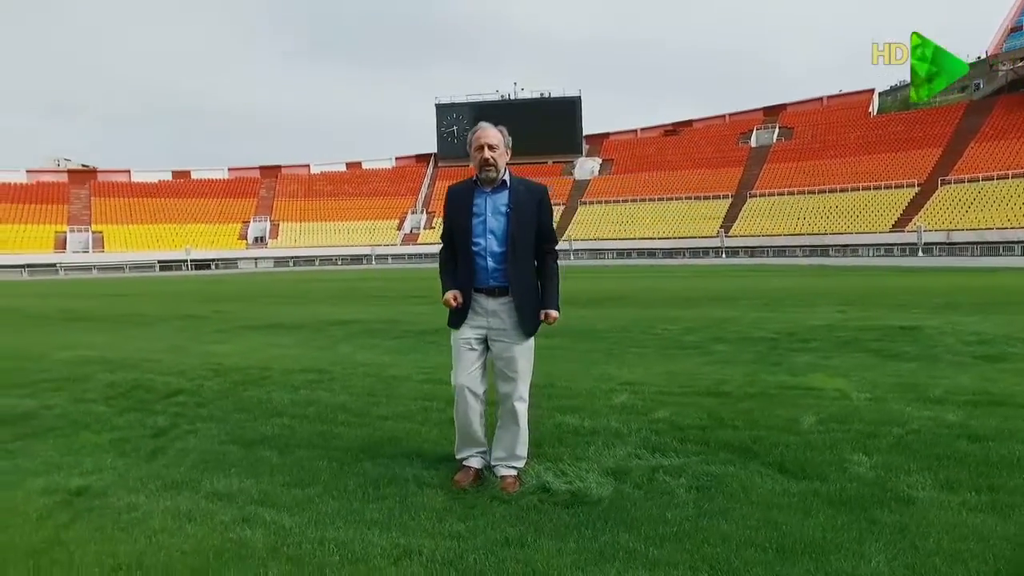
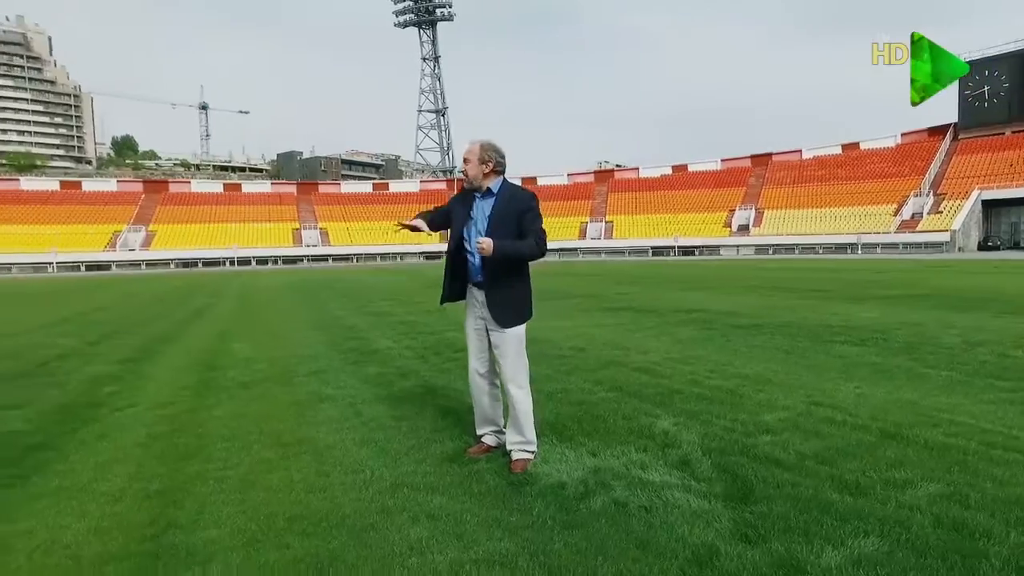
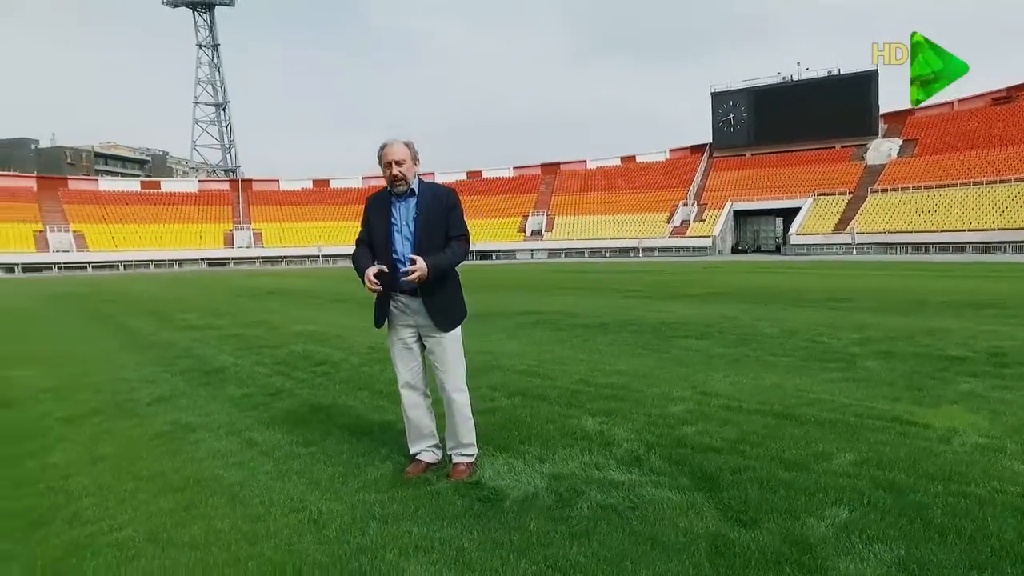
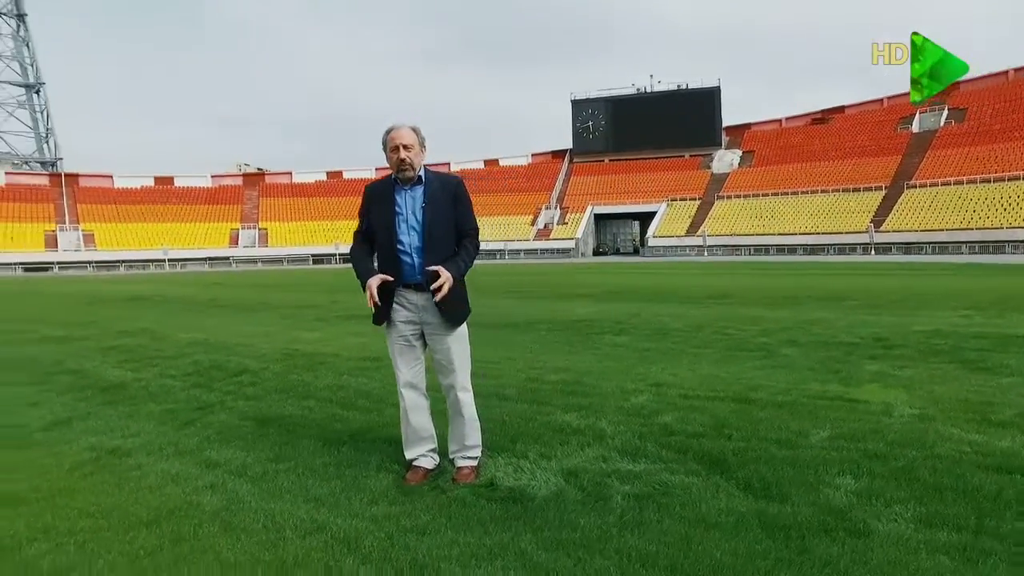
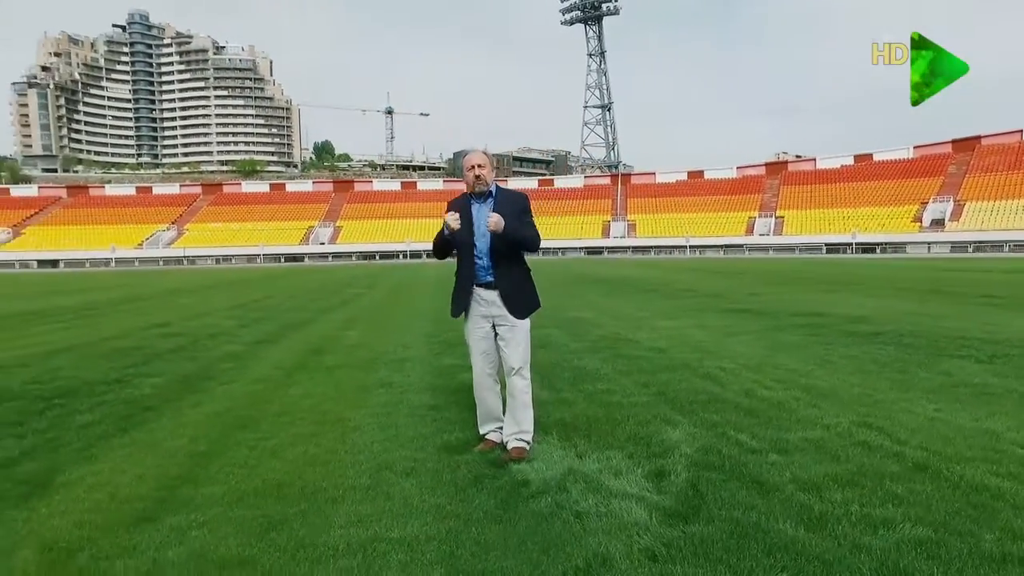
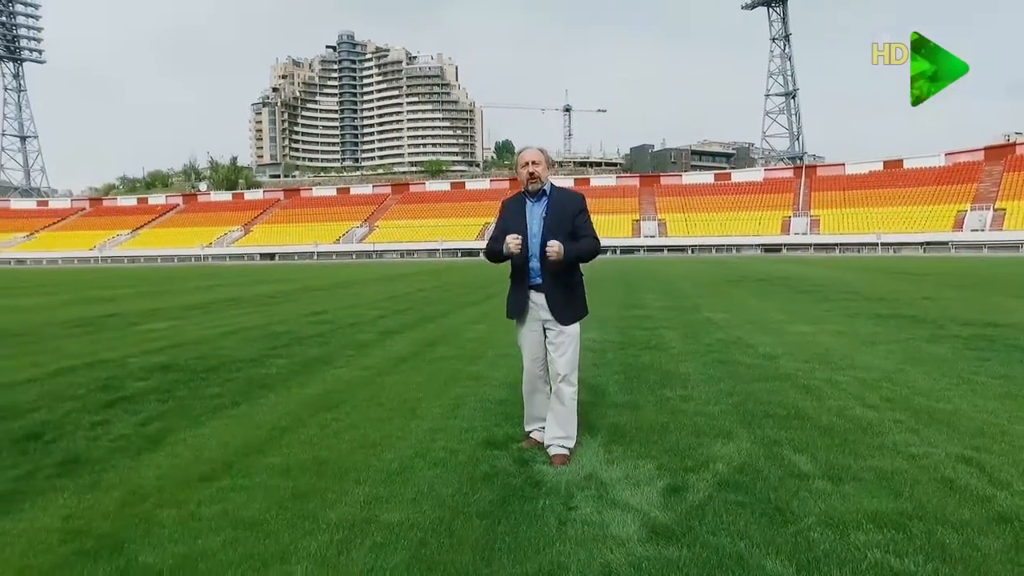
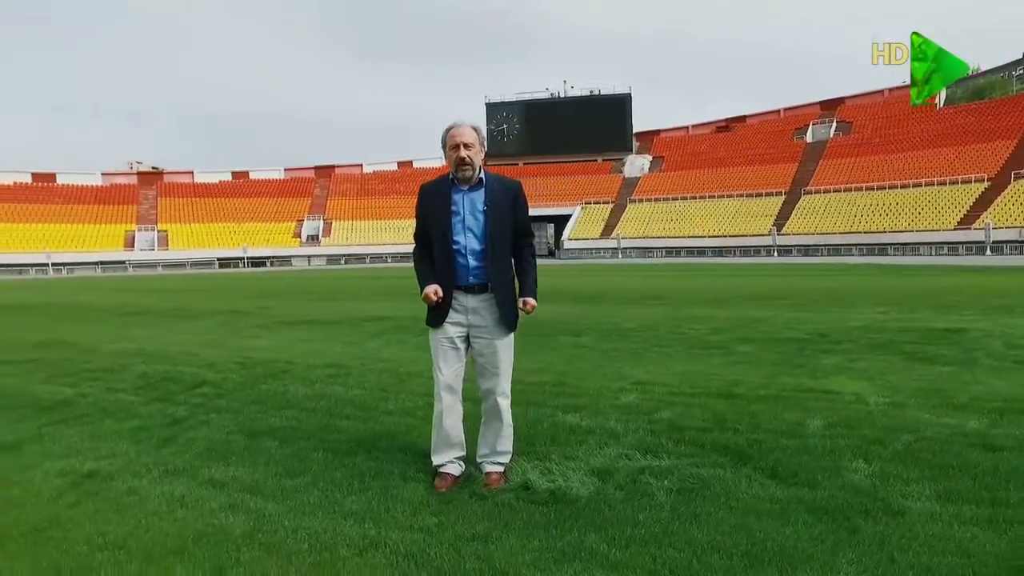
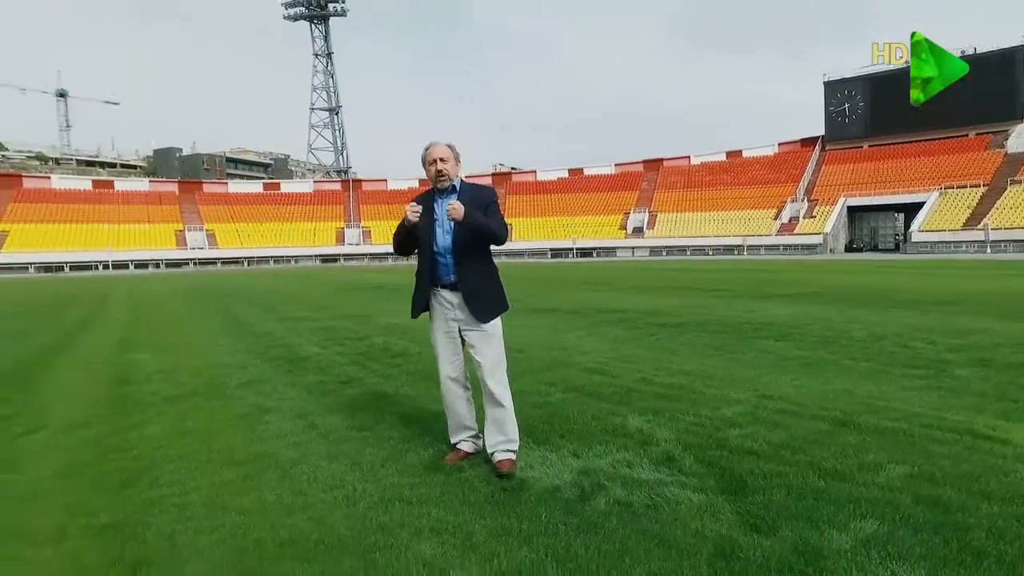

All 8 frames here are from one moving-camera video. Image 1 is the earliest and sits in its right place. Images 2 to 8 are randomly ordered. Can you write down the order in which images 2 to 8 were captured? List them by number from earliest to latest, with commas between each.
7, 4, 3, 8, 2, 5, 6
